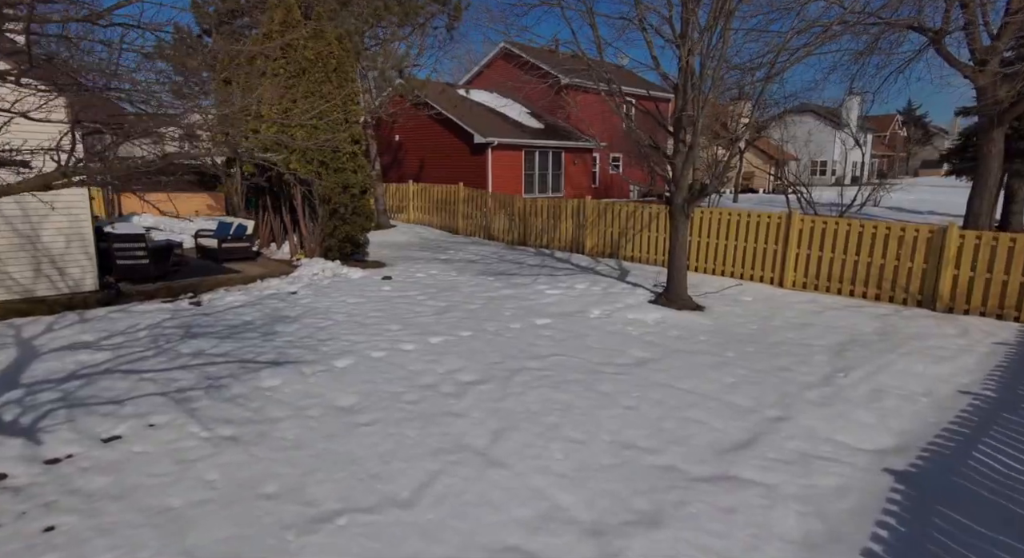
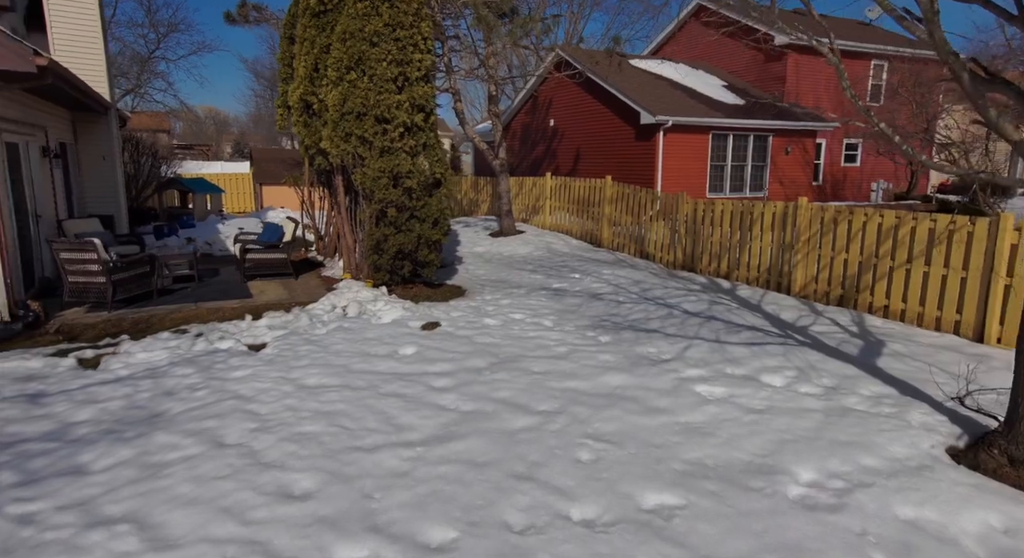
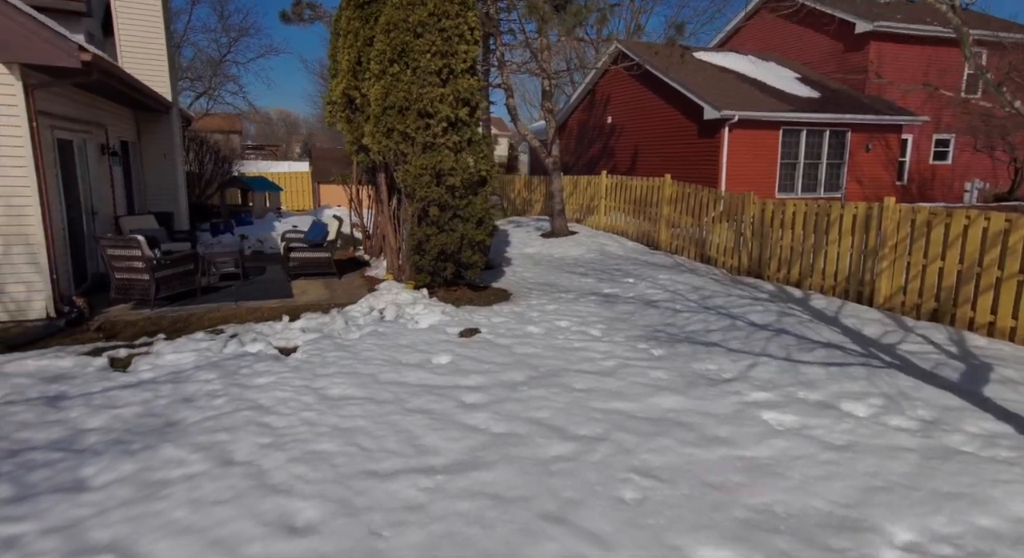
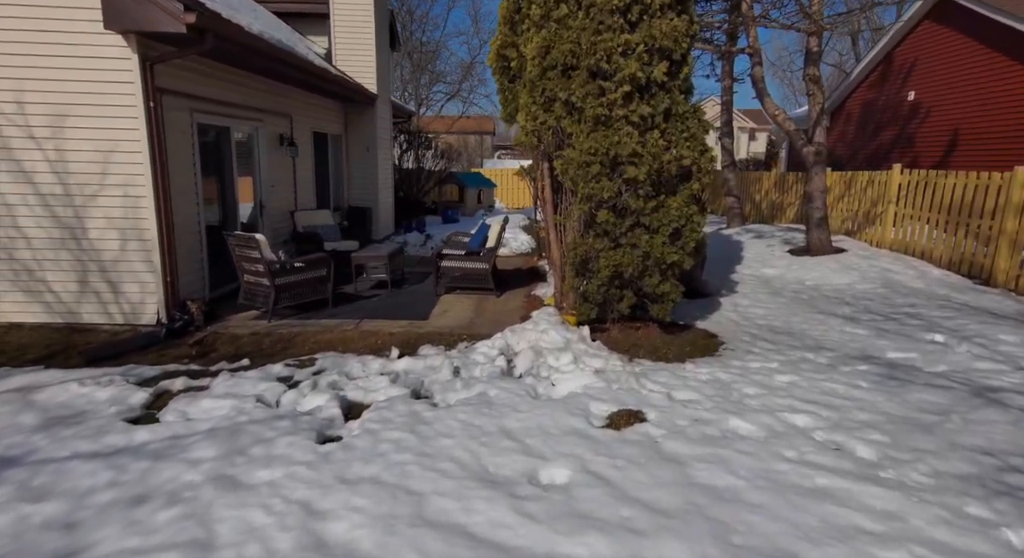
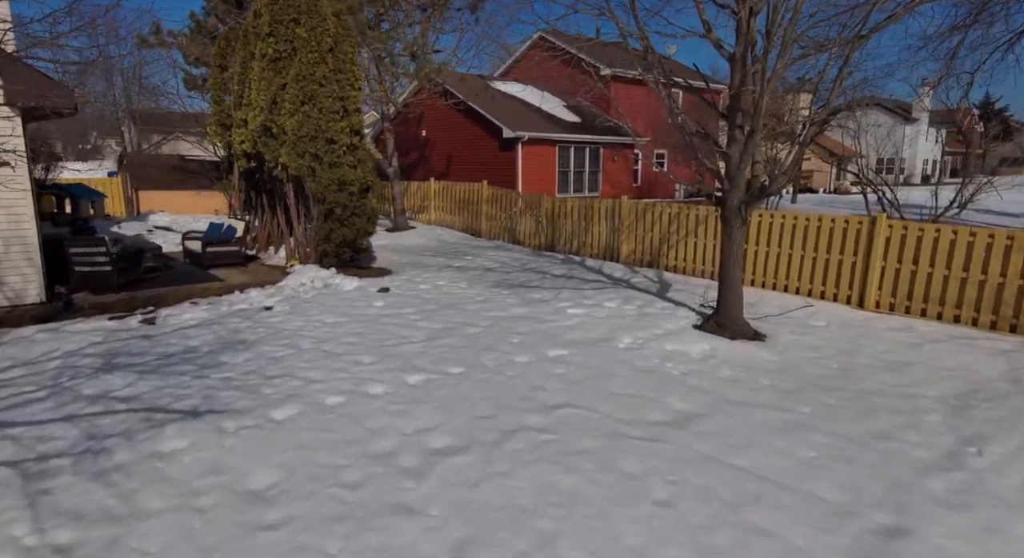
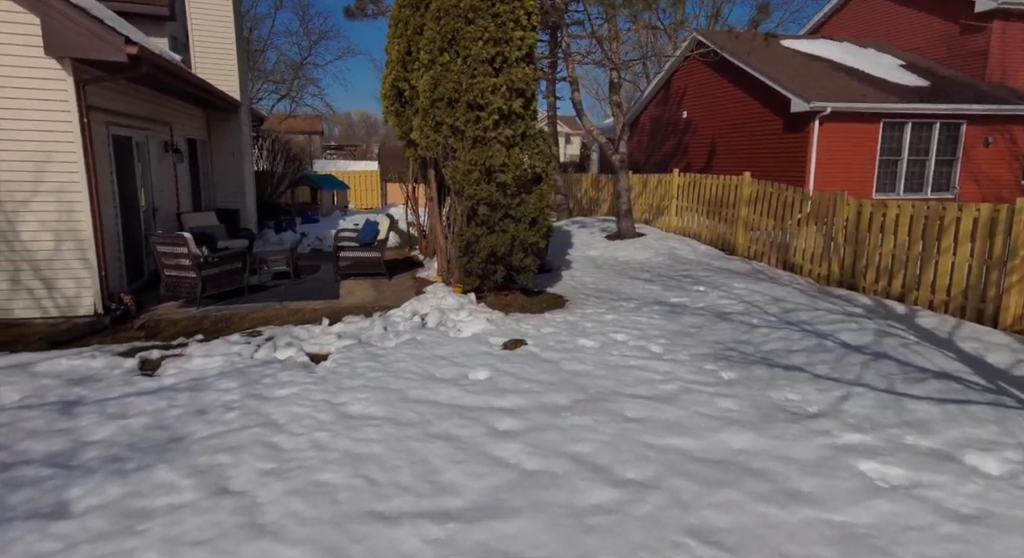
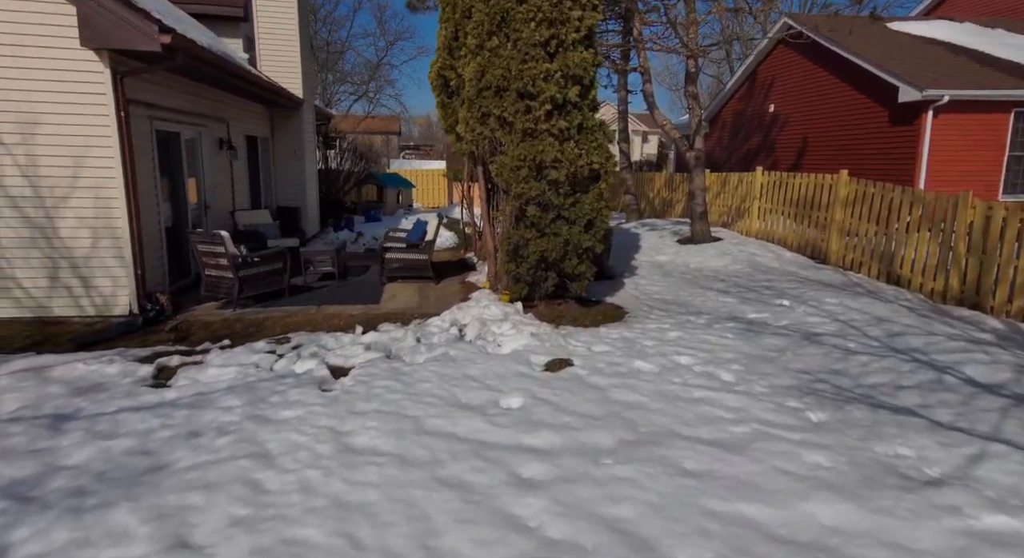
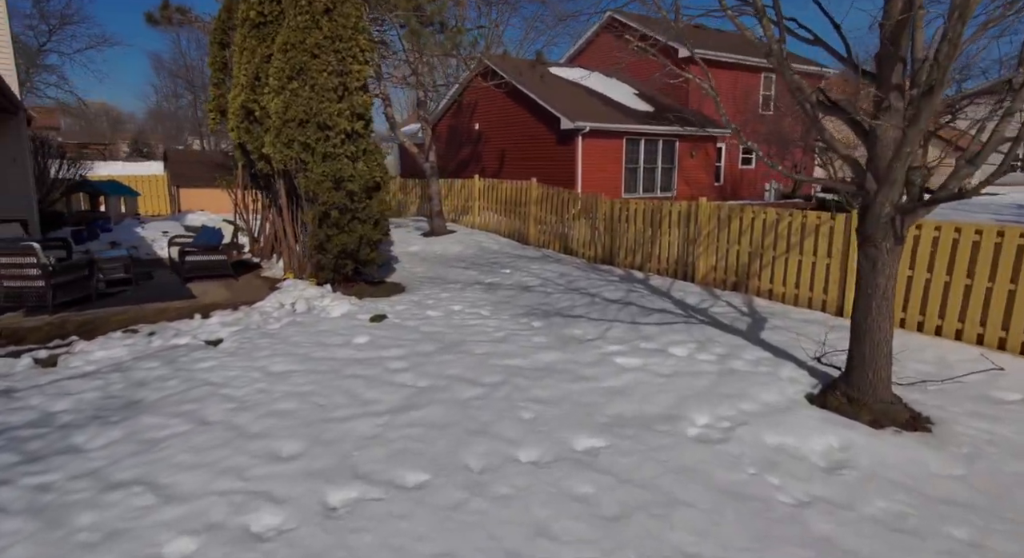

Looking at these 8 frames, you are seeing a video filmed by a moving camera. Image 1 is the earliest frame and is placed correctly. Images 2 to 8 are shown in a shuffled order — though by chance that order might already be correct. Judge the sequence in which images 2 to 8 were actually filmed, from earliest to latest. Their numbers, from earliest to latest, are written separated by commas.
5, 8, 2, 3, 6, 7, 4
